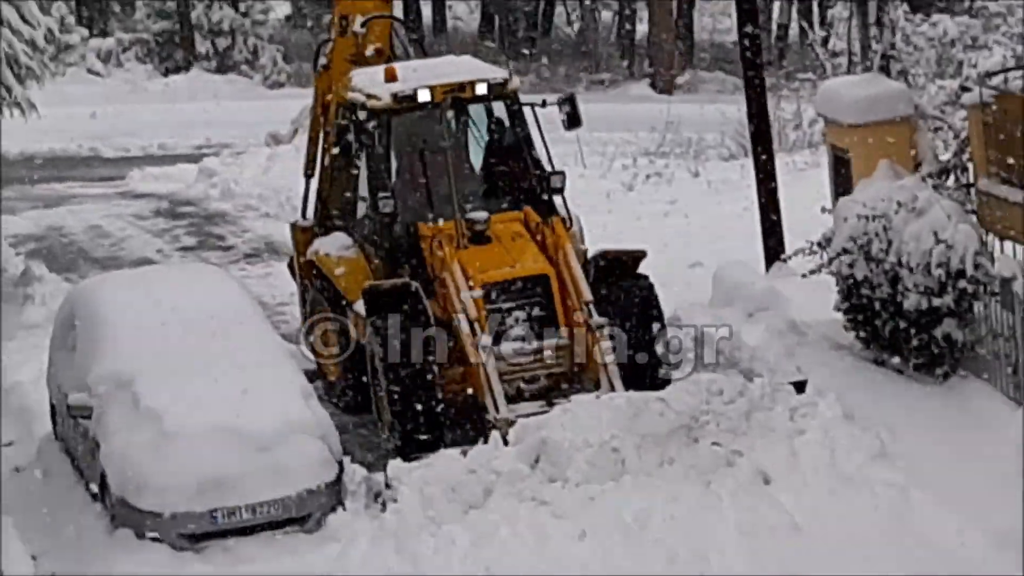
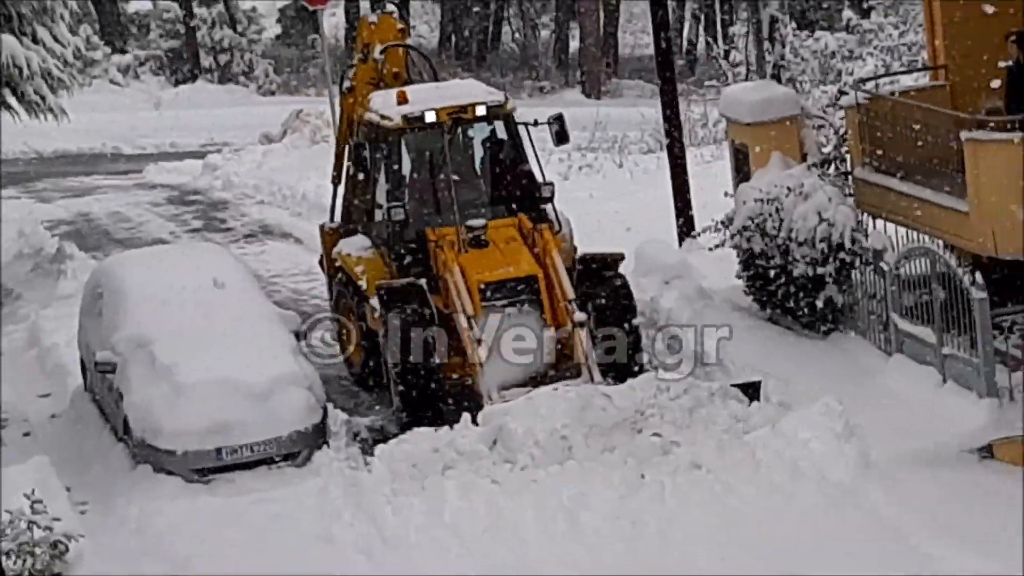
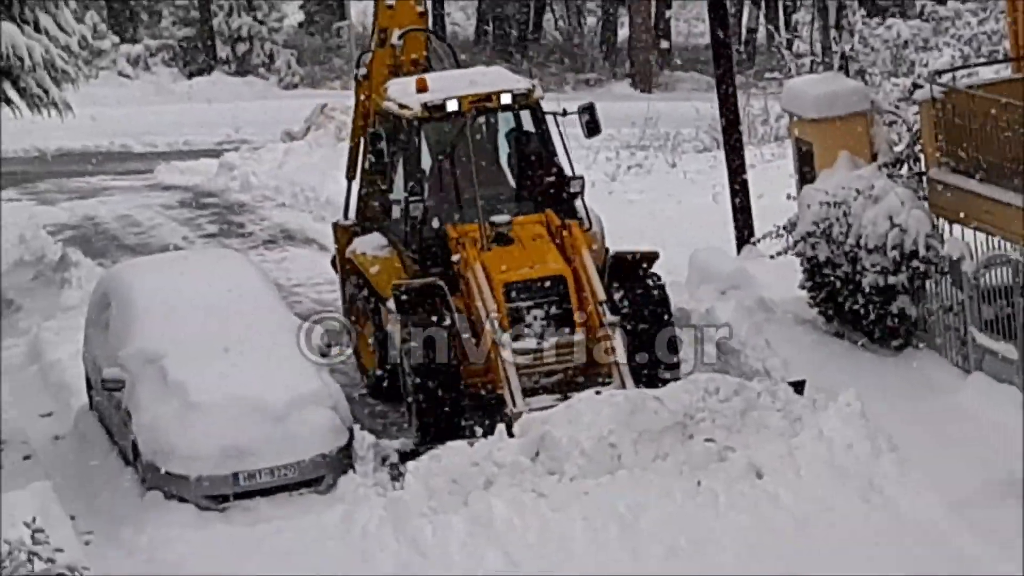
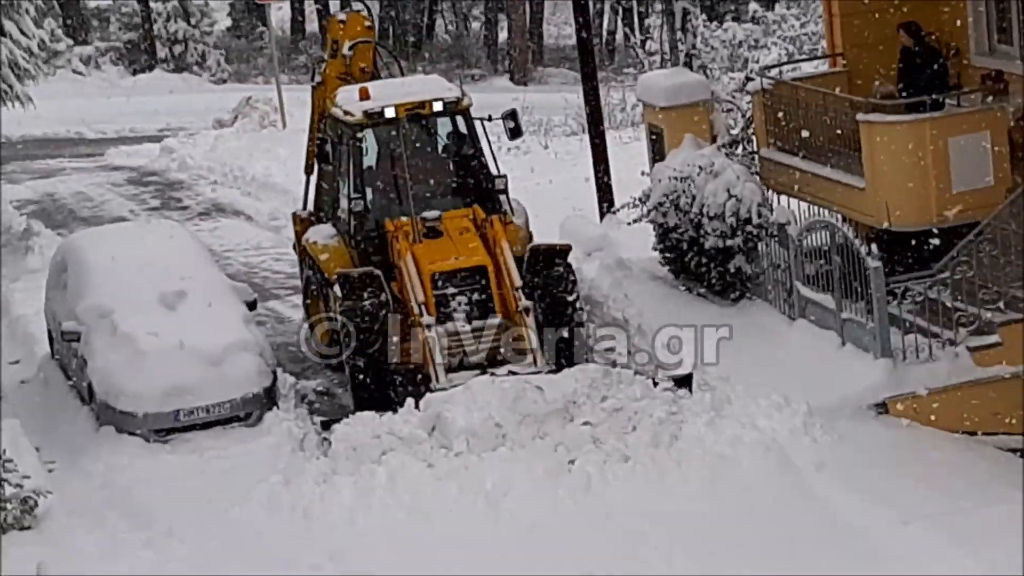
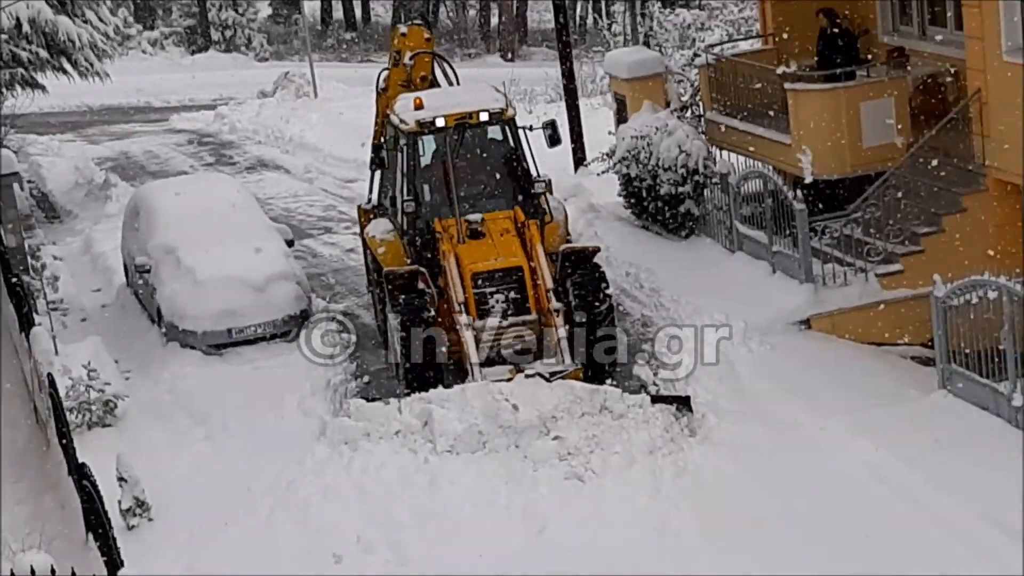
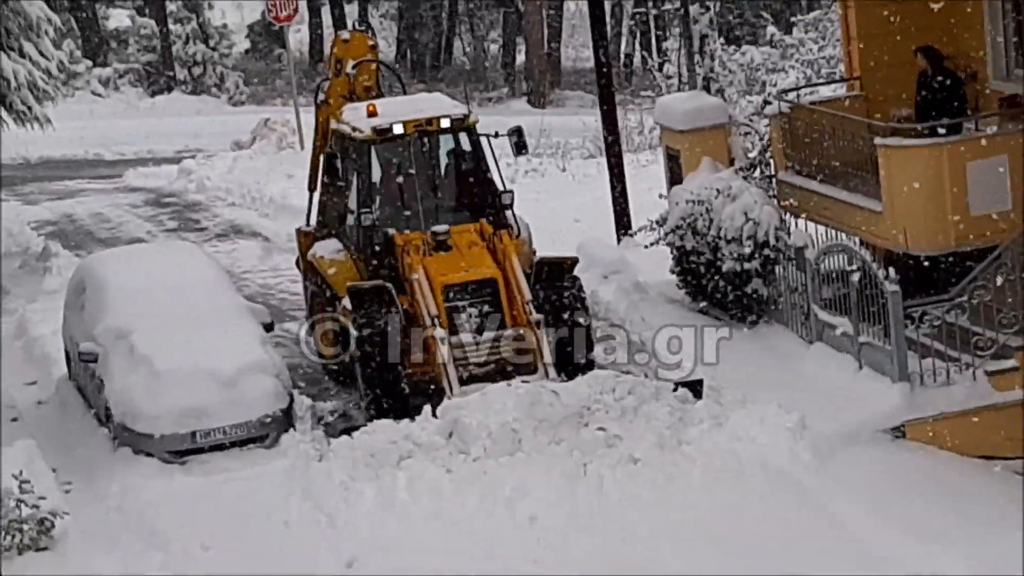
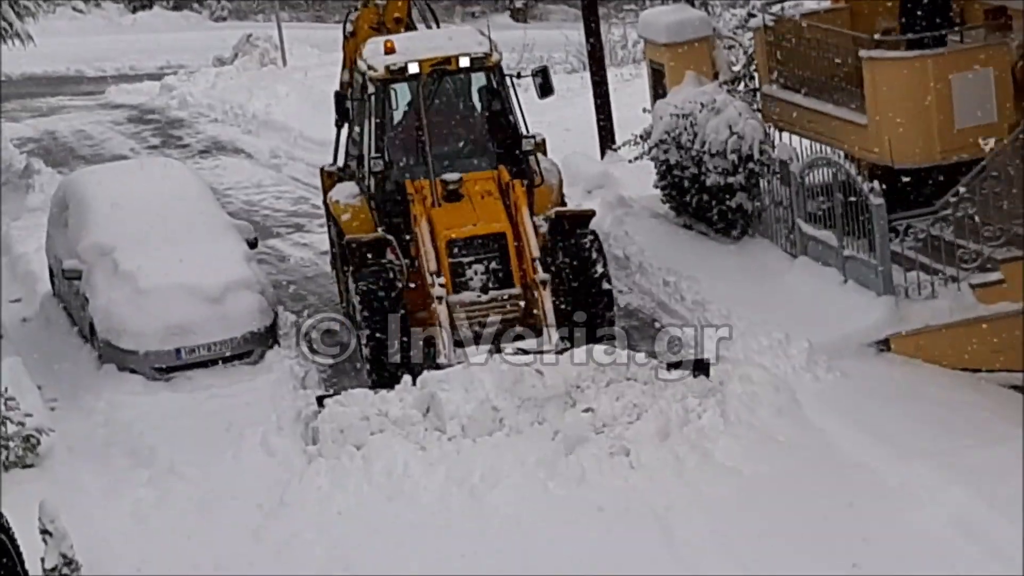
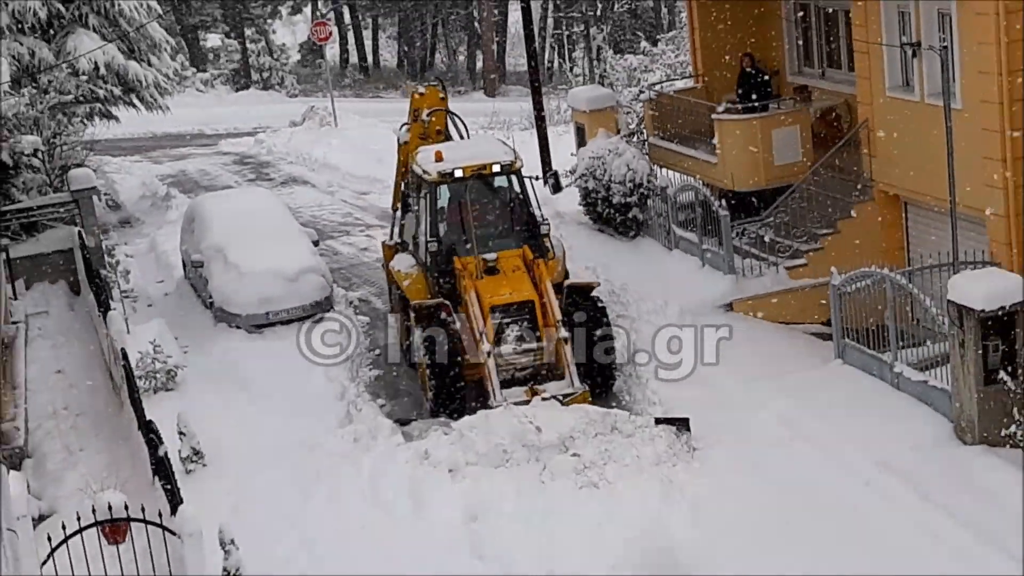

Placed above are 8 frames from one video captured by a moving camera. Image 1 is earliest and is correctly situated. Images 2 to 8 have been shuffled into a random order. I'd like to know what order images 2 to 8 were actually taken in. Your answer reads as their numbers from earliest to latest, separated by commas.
3, 2, 6, 4, 7, 5, 8
